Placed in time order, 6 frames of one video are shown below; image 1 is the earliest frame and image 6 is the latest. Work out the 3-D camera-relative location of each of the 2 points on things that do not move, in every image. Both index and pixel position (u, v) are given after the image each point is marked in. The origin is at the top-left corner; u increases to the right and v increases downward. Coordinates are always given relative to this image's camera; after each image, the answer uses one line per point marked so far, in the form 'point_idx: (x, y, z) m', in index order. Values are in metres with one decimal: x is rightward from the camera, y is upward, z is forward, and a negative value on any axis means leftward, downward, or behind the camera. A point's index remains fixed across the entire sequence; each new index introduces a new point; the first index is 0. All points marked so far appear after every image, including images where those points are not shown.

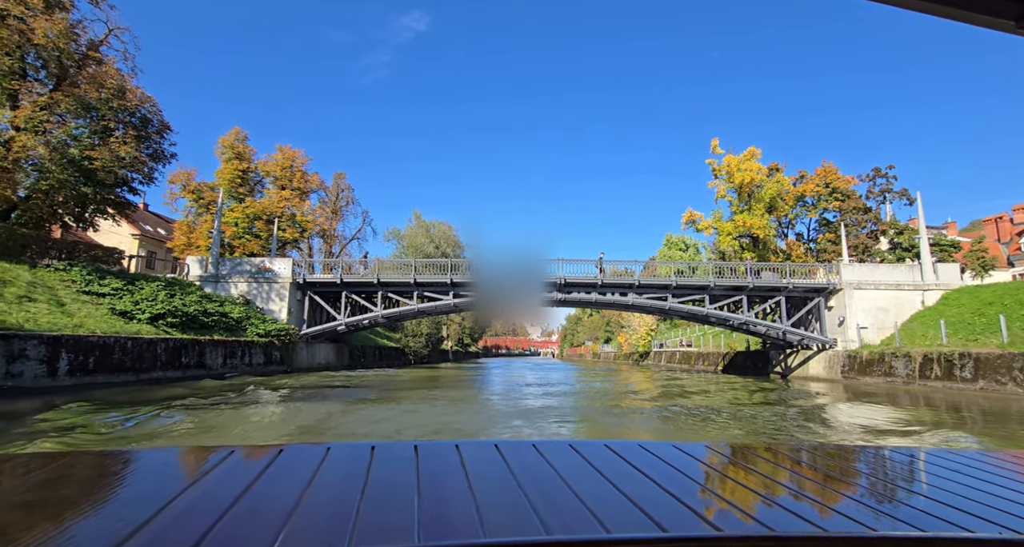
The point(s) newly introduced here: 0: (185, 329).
0: (-9.5, -1.6, +14.2) m
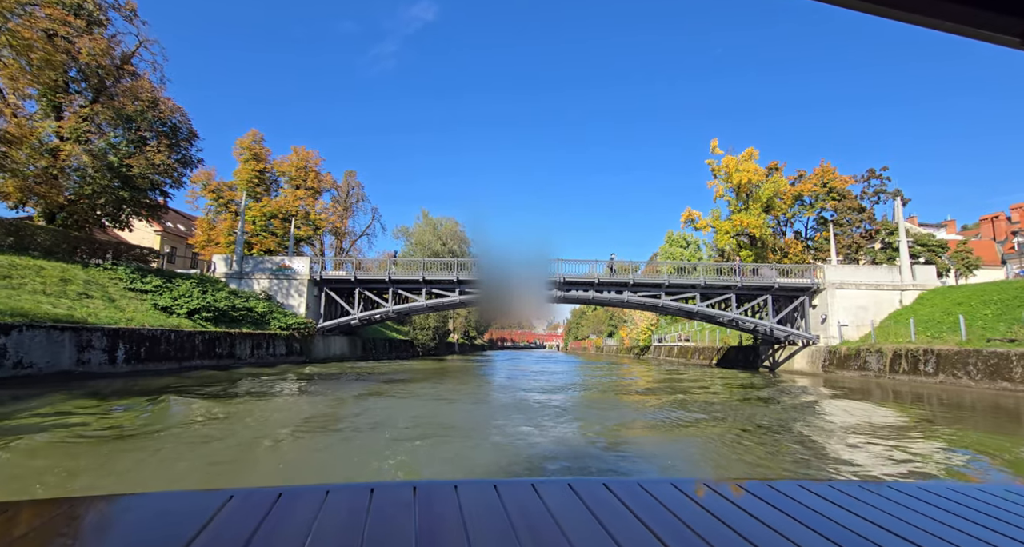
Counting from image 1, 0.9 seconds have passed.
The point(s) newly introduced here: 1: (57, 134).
0: (-9.4, -1.6, +15.6) m
1: (-14.7, +4.6, +15.6) m
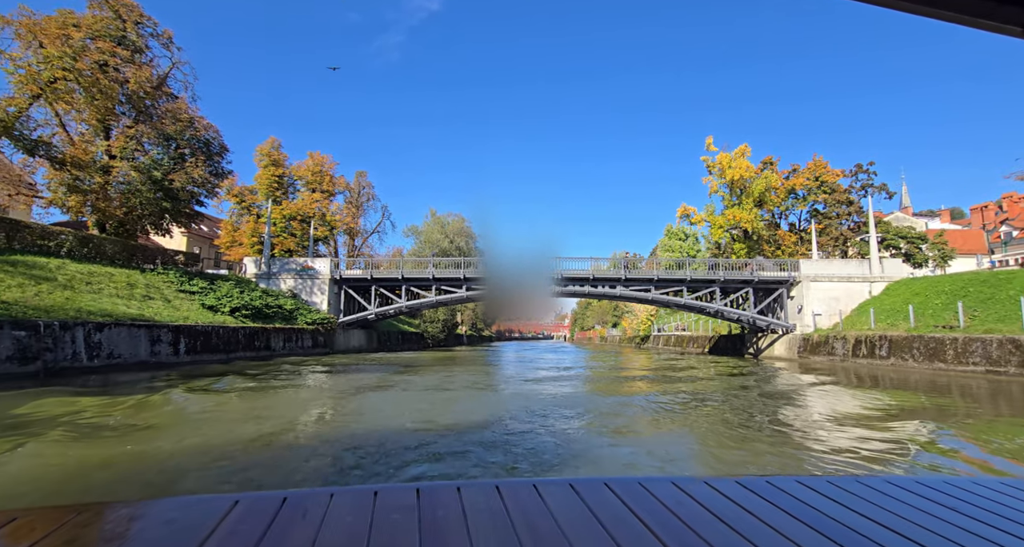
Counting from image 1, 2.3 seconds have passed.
0: (-9.4, -1.6, +17.6) m
1: (-14.8, +4.4, +17.7) m
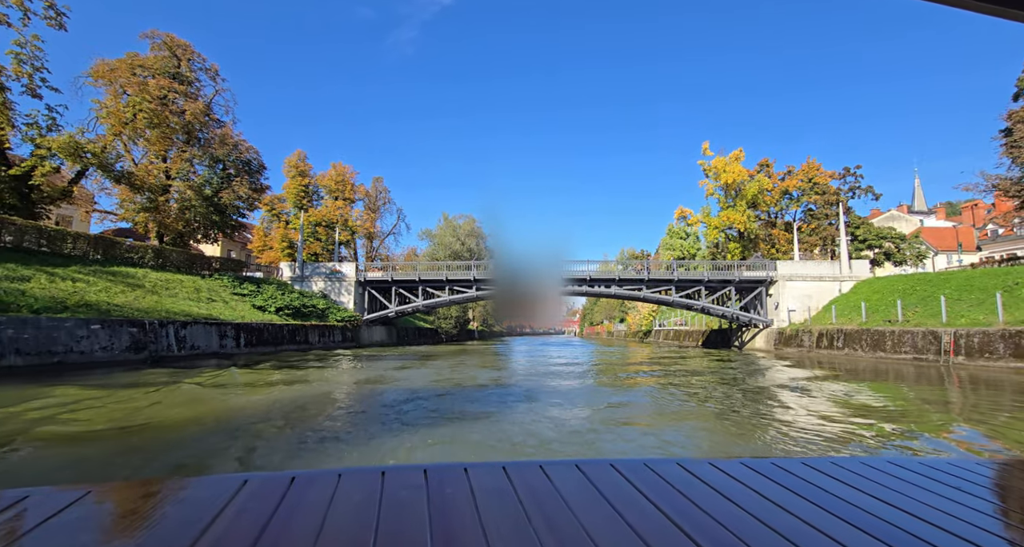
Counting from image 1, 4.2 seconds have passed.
0: (-9.2, -1.8, +20.4) m
1: (-14.6, +4.2, +20.5) m
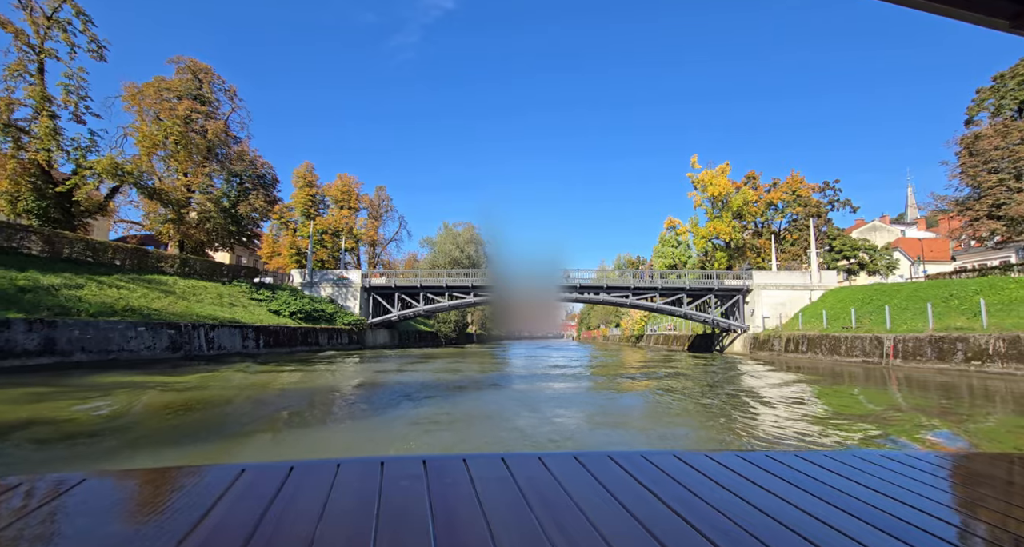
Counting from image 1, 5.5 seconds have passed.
0: (-9.4, -2.1, +22.1) m
1: (-14.8, +3.9, +22.2) m
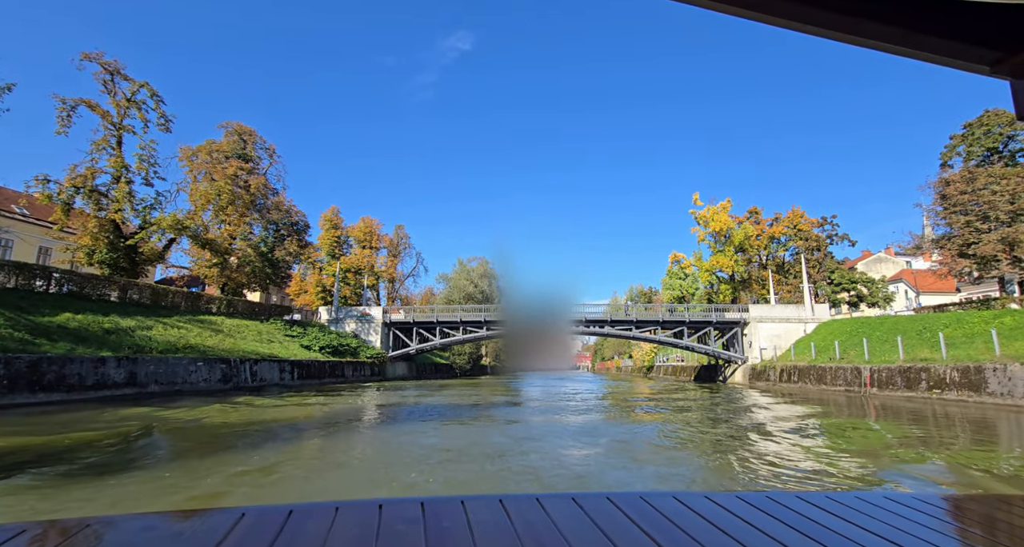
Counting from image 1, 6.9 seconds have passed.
0: (-8.9, -4.0, +24.0) m
1: (-14.4, +2.0, +24.7) m
